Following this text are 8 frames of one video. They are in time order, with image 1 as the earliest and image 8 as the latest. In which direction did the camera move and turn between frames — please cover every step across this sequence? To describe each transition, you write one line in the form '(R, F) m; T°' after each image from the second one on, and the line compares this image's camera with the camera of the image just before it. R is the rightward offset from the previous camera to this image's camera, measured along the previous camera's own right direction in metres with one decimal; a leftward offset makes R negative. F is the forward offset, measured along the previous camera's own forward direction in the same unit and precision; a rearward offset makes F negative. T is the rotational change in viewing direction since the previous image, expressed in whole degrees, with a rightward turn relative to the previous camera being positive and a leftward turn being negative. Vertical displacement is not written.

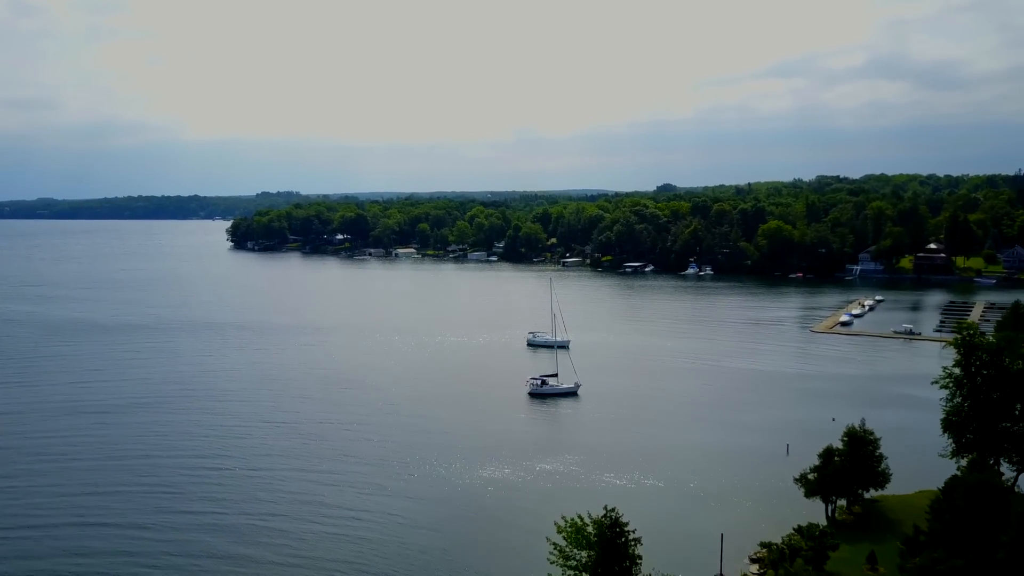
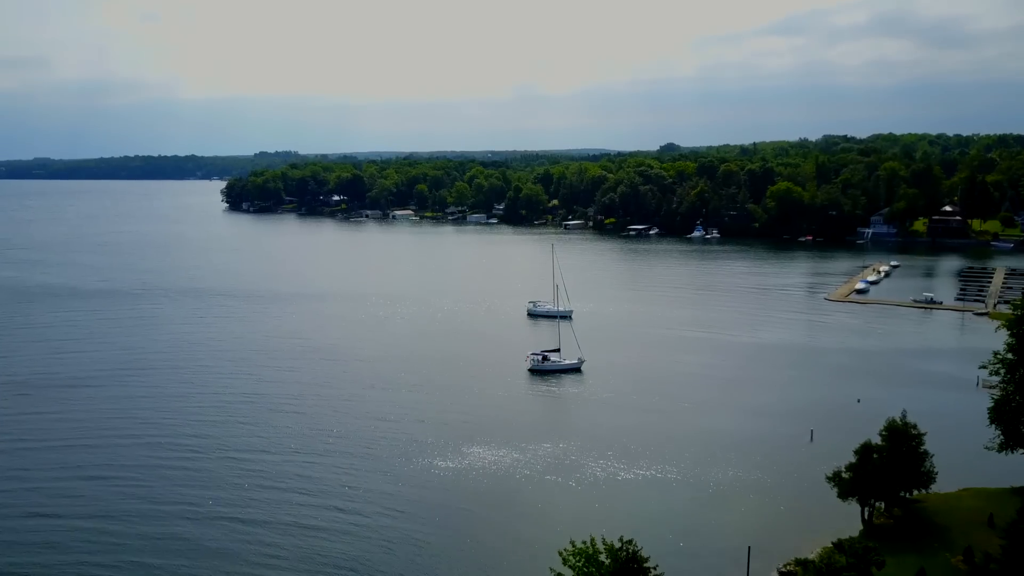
(0.0, +1.5) m; 0°
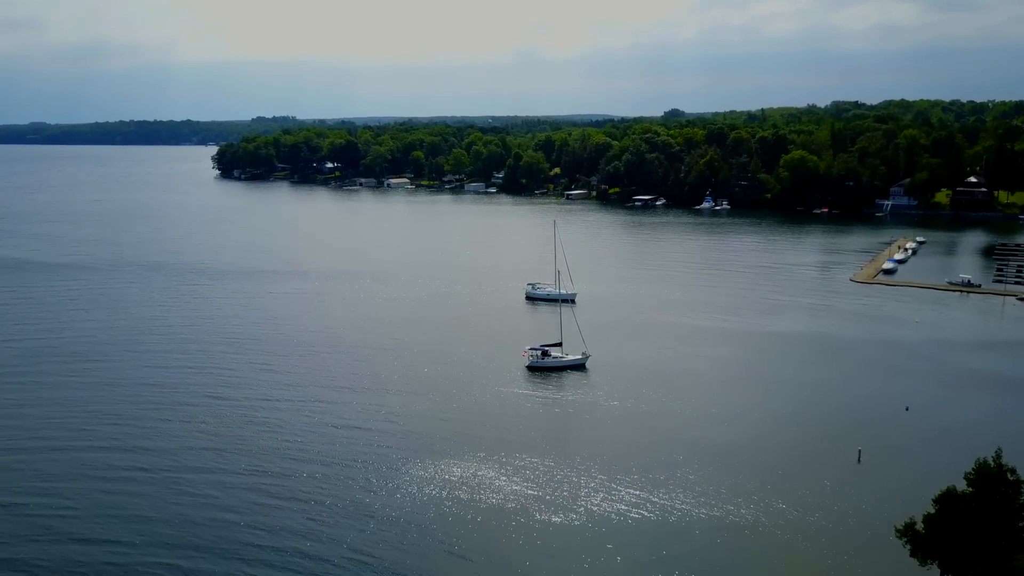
(+0.1, +2.3) m; 0°
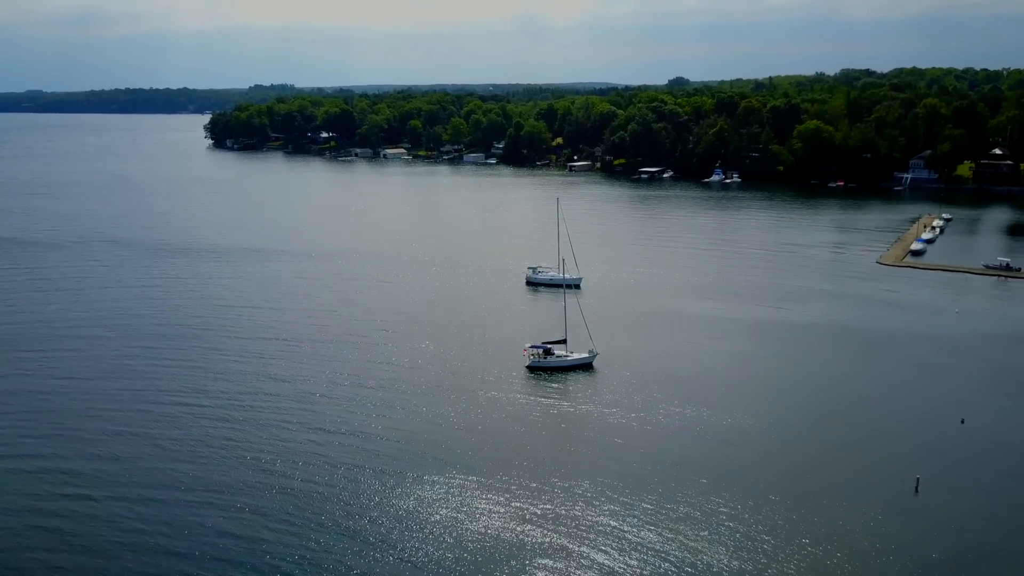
(+0.1, +1.9) m; 0°
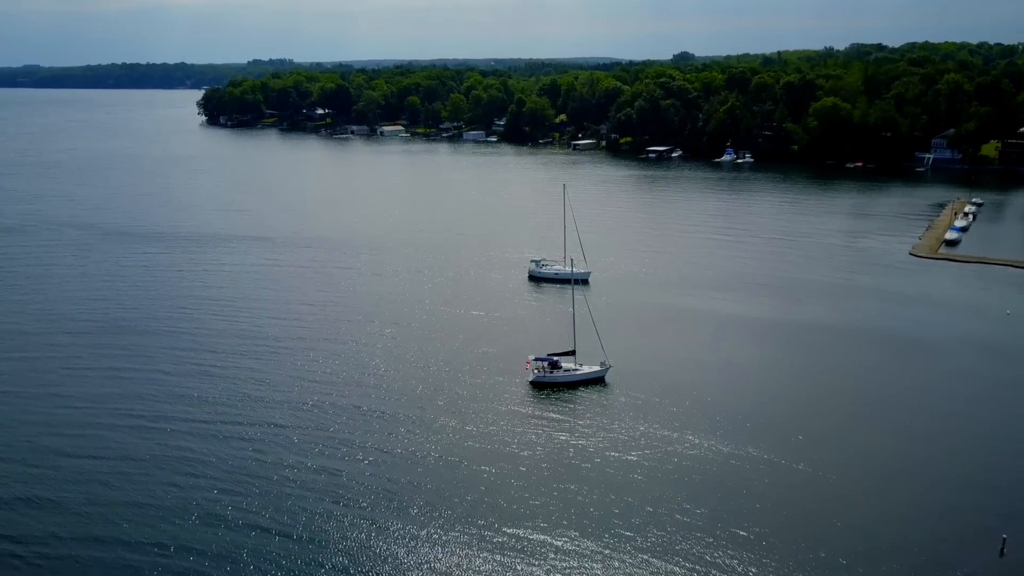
(0.0, +1.9) m; 0°
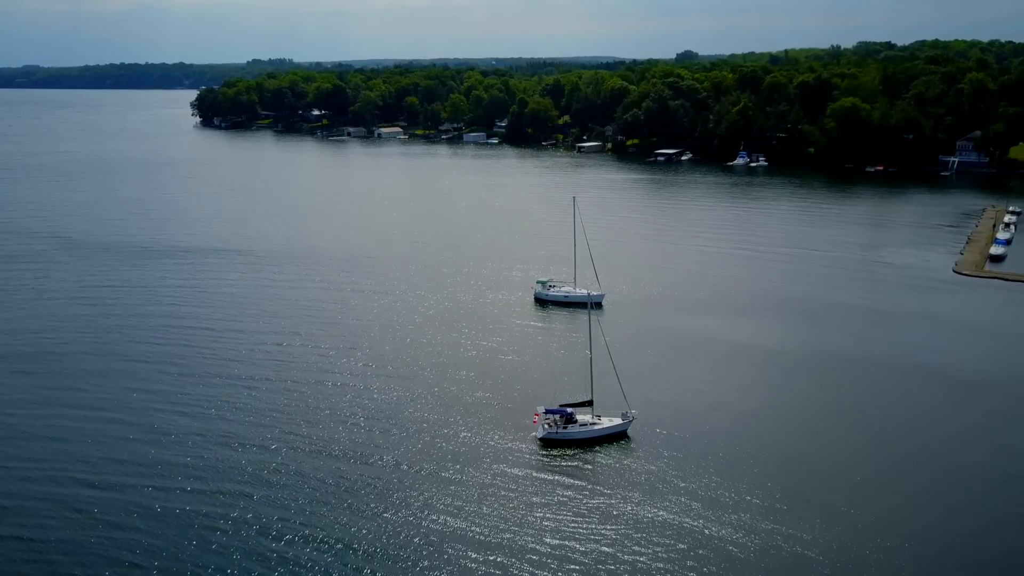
(-0.1, +2.0) m; 0°
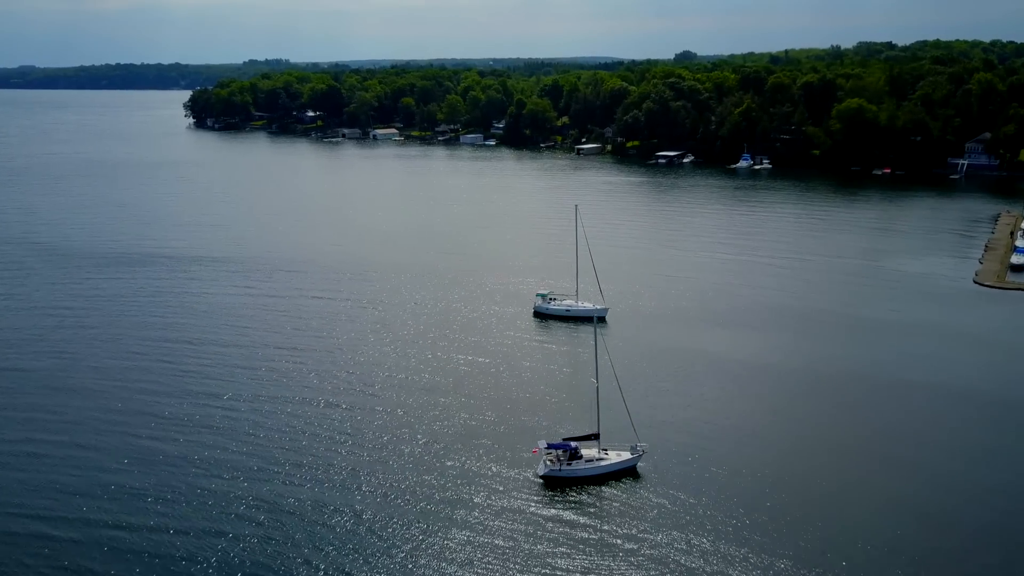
(0.0, +1.0) m; 0°
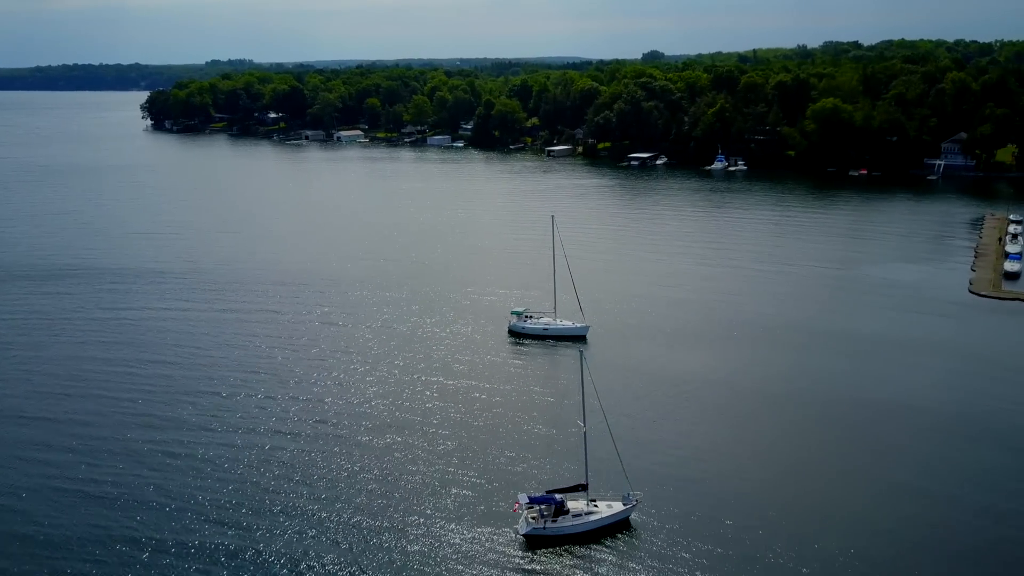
(-0.1, +1.3) m; +2°
